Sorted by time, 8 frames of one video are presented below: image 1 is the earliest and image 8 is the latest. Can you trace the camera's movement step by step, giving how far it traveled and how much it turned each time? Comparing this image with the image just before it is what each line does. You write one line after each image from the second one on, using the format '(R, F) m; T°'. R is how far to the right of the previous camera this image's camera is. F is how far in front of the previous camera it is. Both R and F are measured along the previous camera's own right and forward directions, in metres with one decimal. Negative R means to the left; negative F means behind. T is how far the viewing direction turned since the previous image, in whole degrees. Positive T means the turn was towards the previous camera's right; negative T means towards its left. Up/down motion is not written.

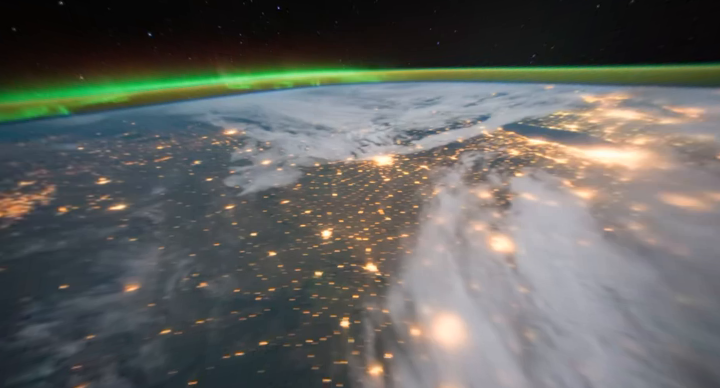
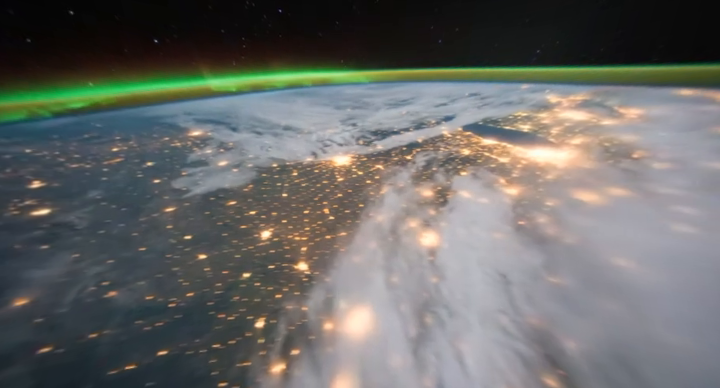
(+0.3, -0.1) m; +4°
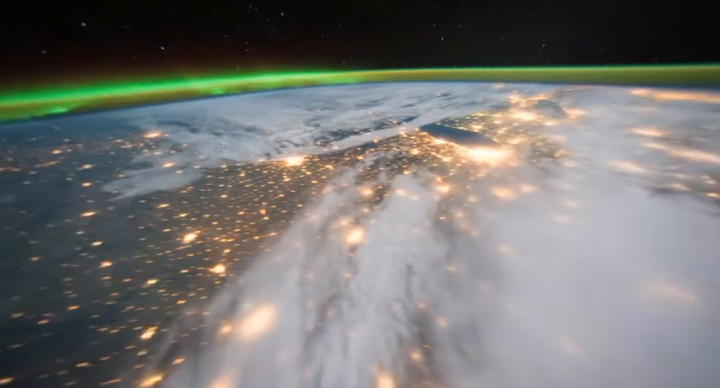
(+0.3, -0.1) m; +5°
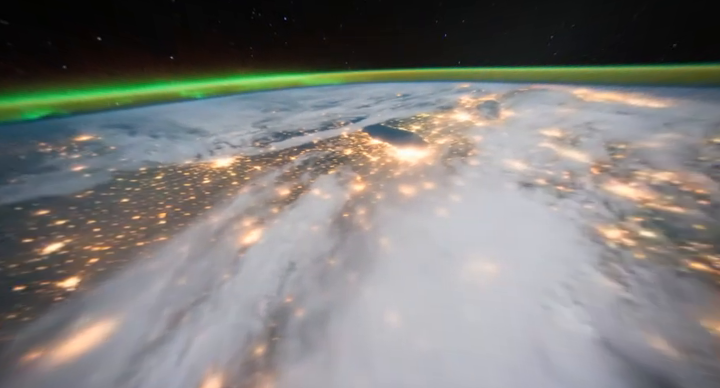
(+0.4, -0.1) m; +7°
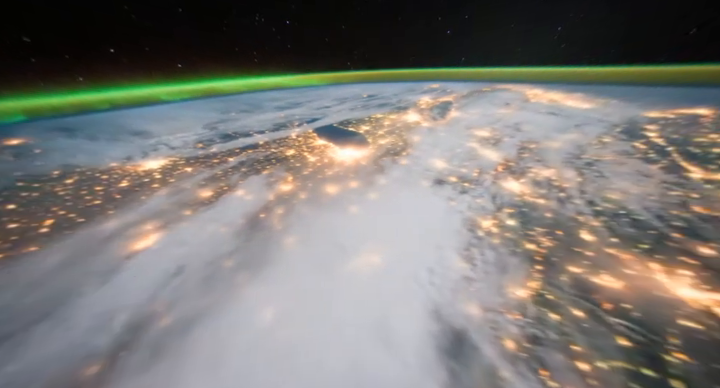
(+0.4, -0.1) m; +6°
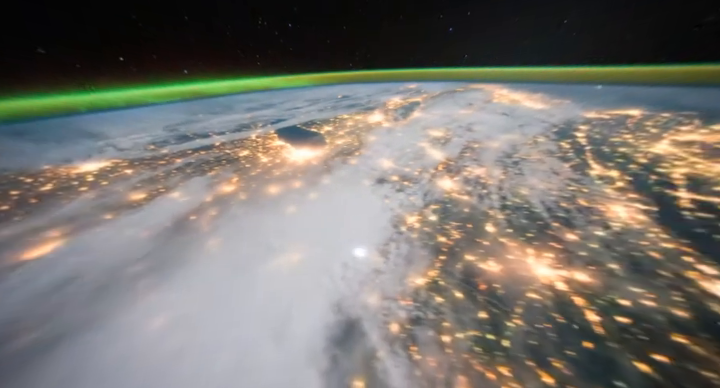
(+0.3, -0.1) m; +5°
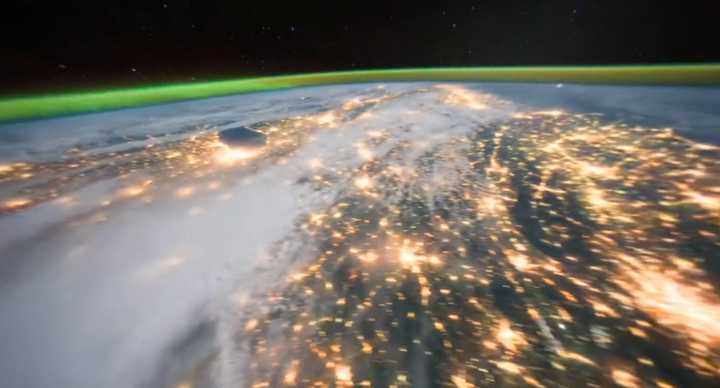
(+0.4, -0.1) m; +8°
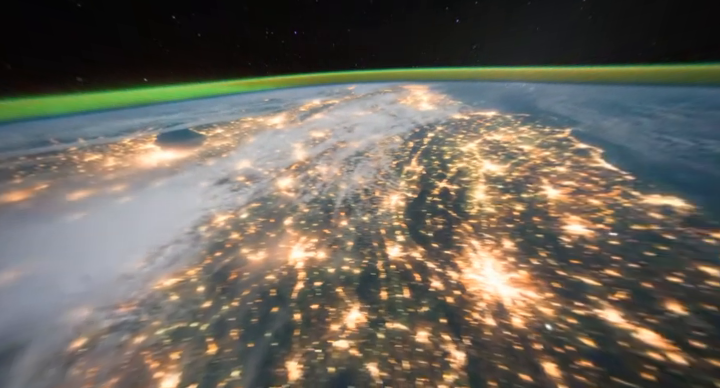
(+0.4, 0.0) m; +8°
